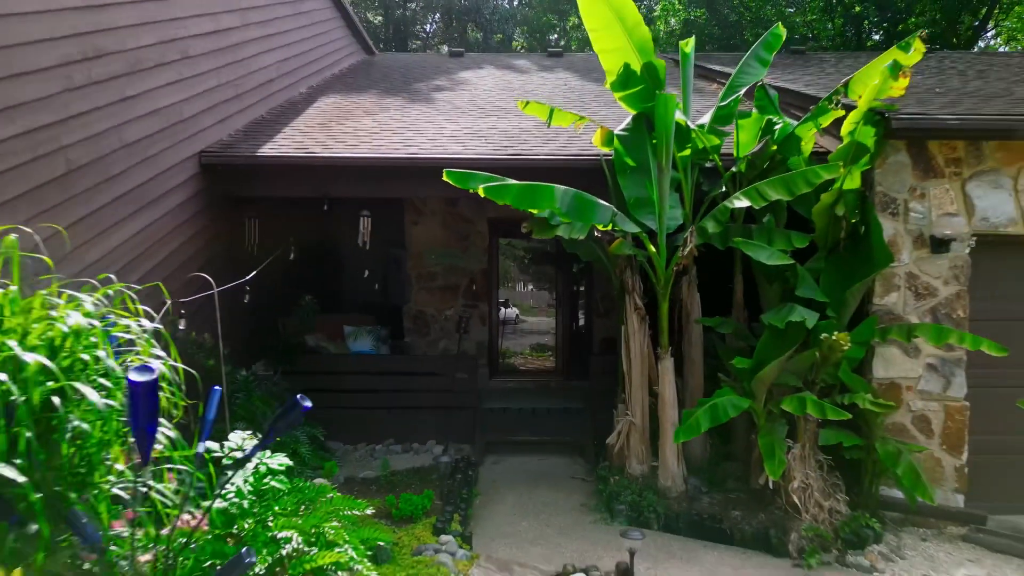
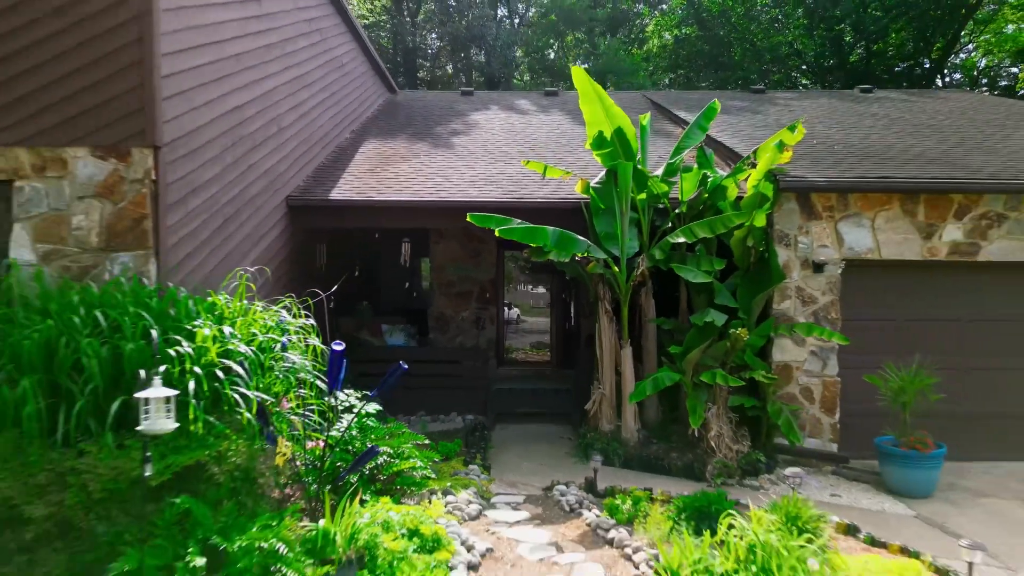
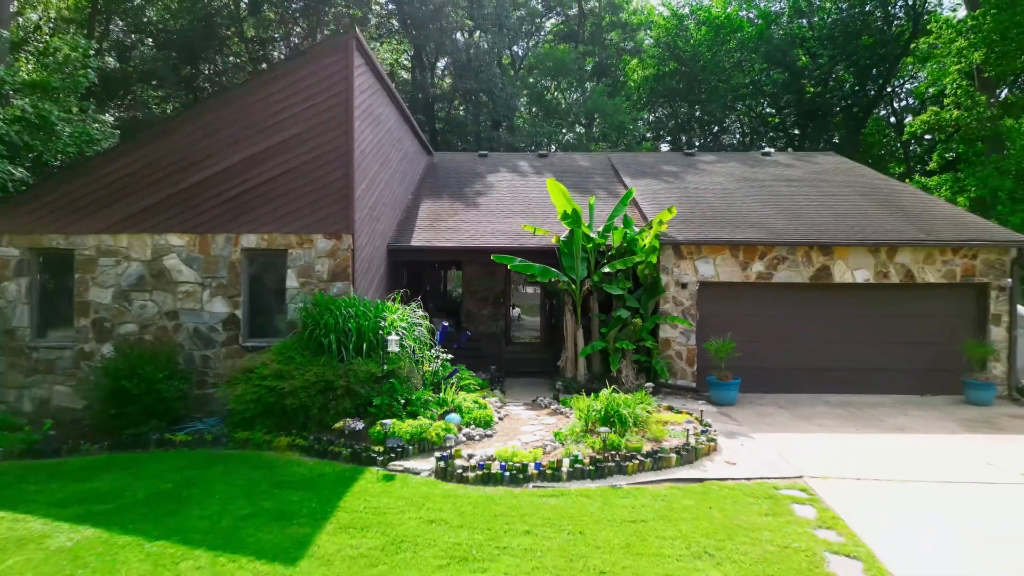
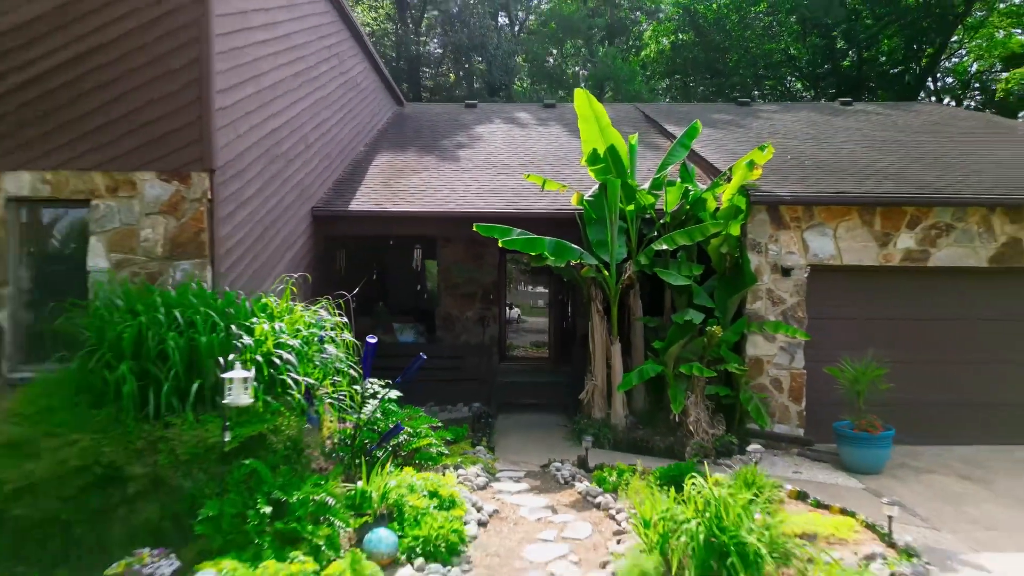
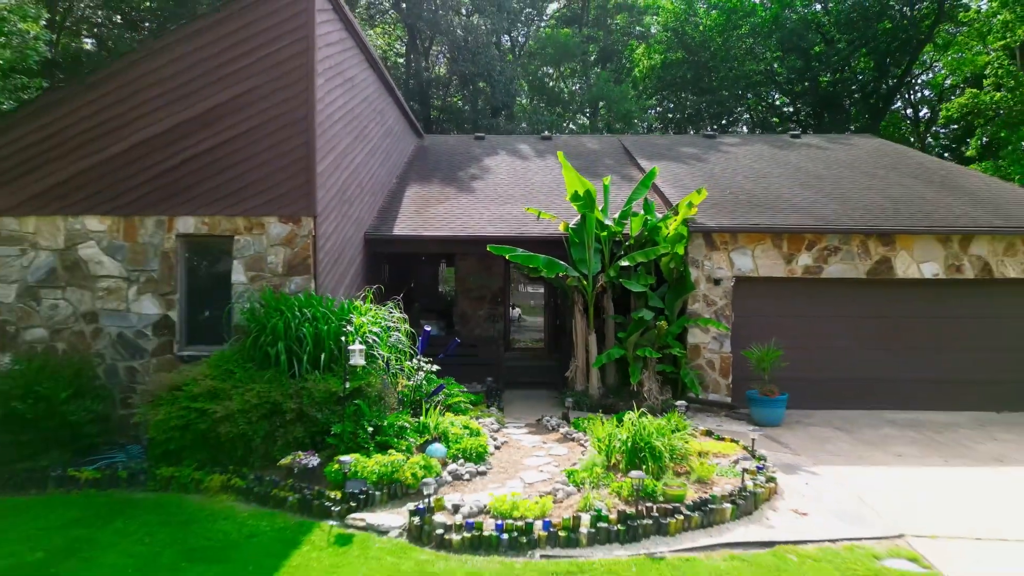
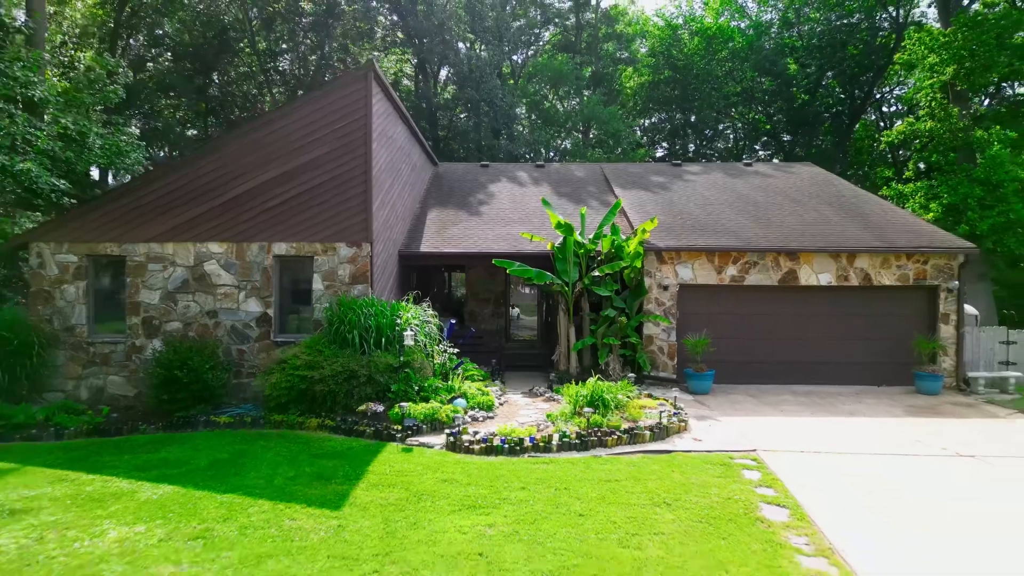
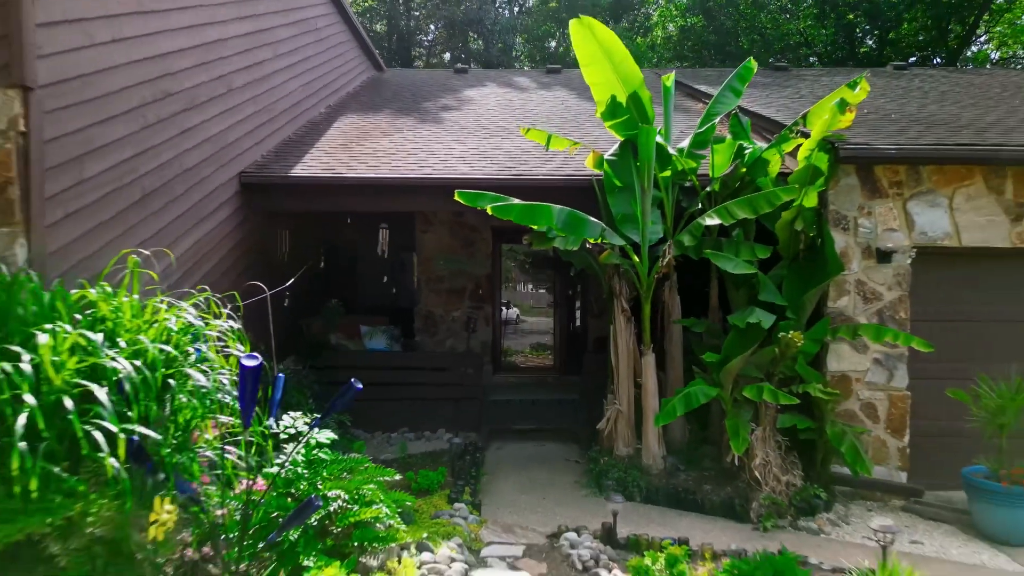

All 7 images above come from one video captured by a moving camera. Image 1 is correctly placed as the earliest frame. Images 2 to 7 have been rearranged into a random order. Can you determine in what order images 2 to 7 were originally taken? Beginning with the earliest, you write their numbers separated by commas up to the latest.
7, 2, 4, 5, 3, 6
